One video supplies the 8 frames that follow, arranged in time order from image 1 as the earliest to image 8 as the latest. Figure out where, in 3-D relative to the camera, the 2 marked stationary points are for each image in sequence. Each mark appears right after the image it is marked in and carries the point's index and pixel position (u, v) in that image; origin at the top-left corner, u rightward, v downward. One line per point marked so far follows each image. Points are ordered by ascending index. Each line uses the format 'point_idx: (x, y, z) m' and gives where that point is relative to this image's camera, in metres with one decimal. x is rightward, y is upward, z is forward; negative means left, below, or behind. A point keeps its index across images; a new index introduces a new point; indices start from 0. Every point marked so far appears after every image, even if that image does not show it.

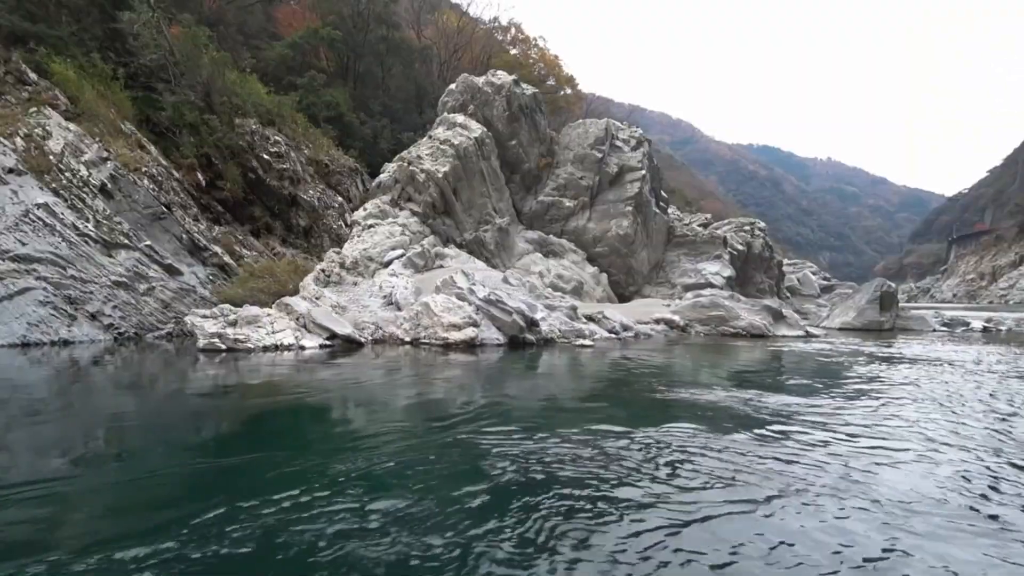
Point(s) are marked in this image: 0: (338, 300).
0: (-7.4, -0.5, +15.3) m
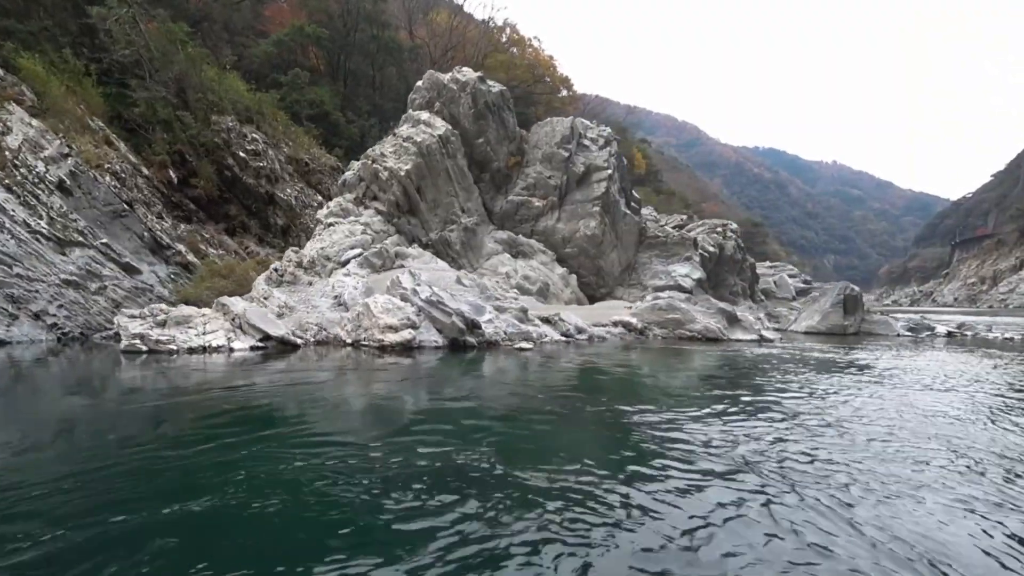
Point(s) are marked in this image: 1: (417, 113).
0: (-9.3, -0.5, +14.9) m
1: (-5.3, +9.7, +19.9) m
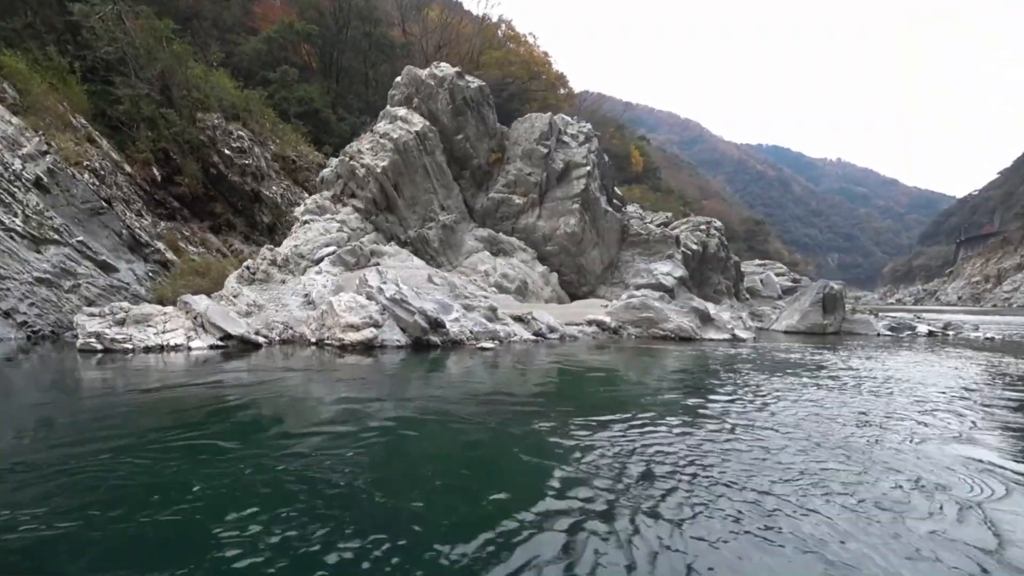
0: (-10.5, -0.5, +14.7) m
1: (-6.5, +9.8, +19.7) m
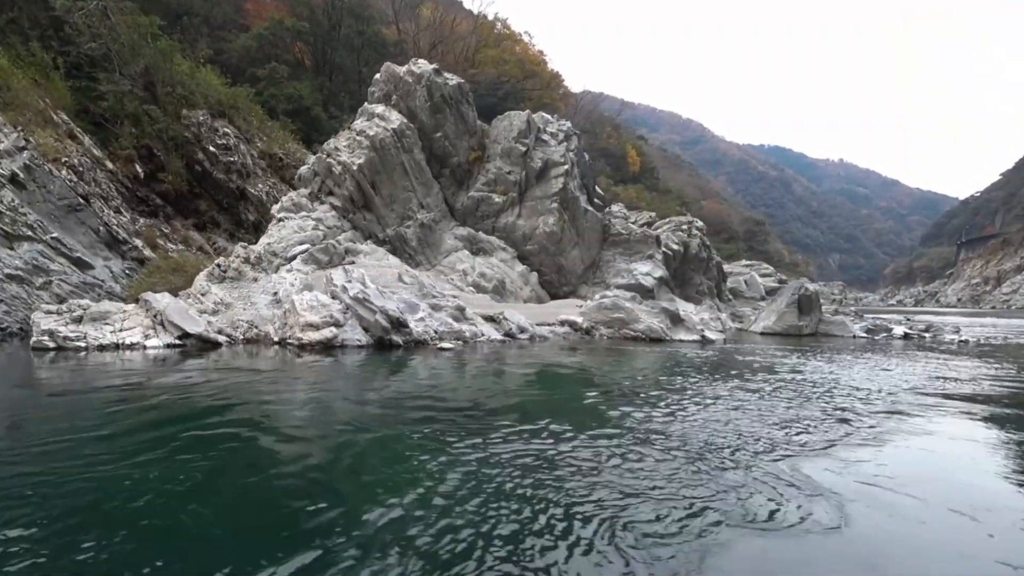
0: (-11.7, -0.4, +14.6) m
1: (-7.6, +9.9, +19.5) m
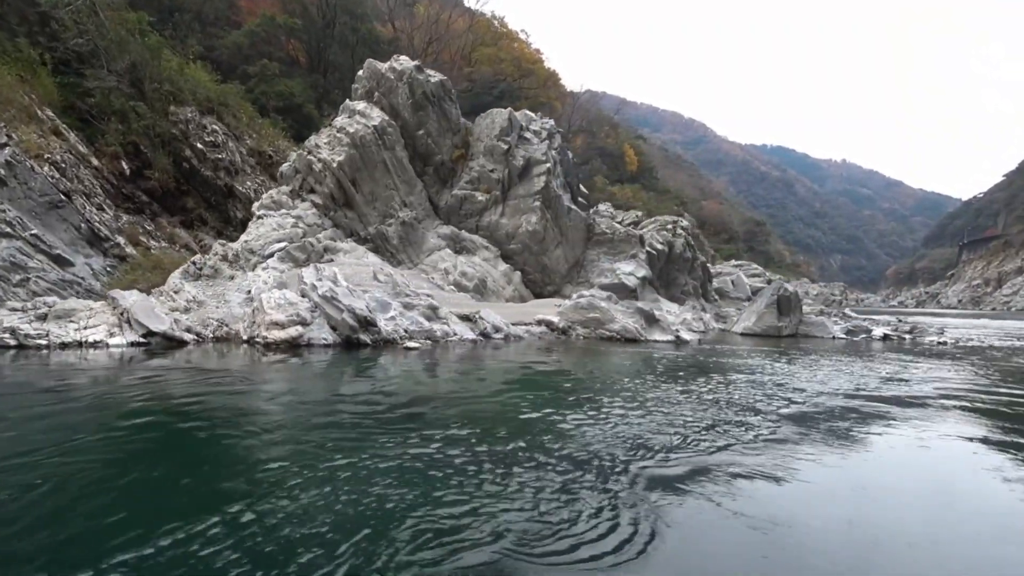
0: (-12.7, -0.3, +14.5) m
1: (-8.6, +9.9, +19.4) m
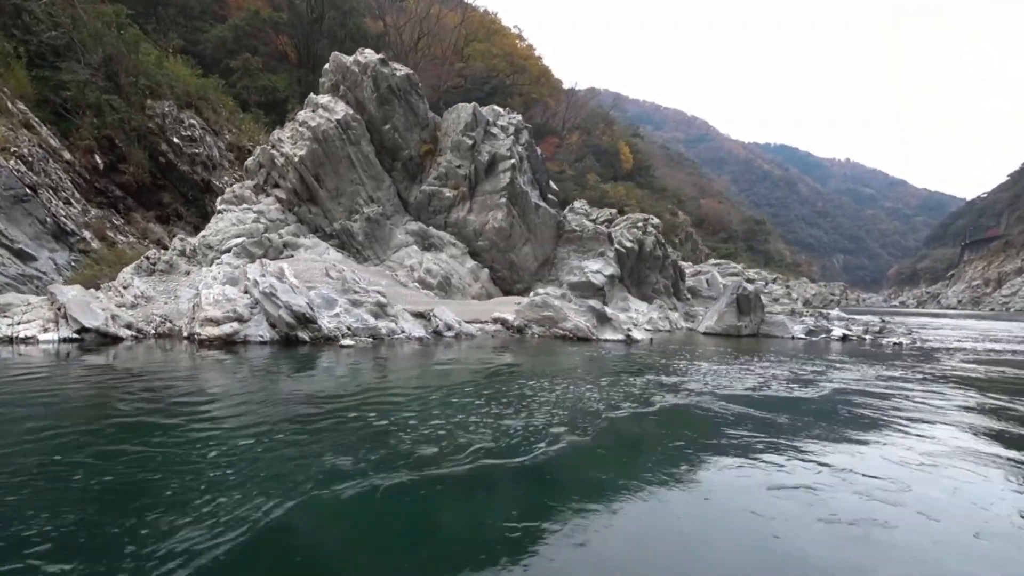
0: (-14.6, -0.1, +14.3) m
1: (-10.3, +10.1, +19.1) m
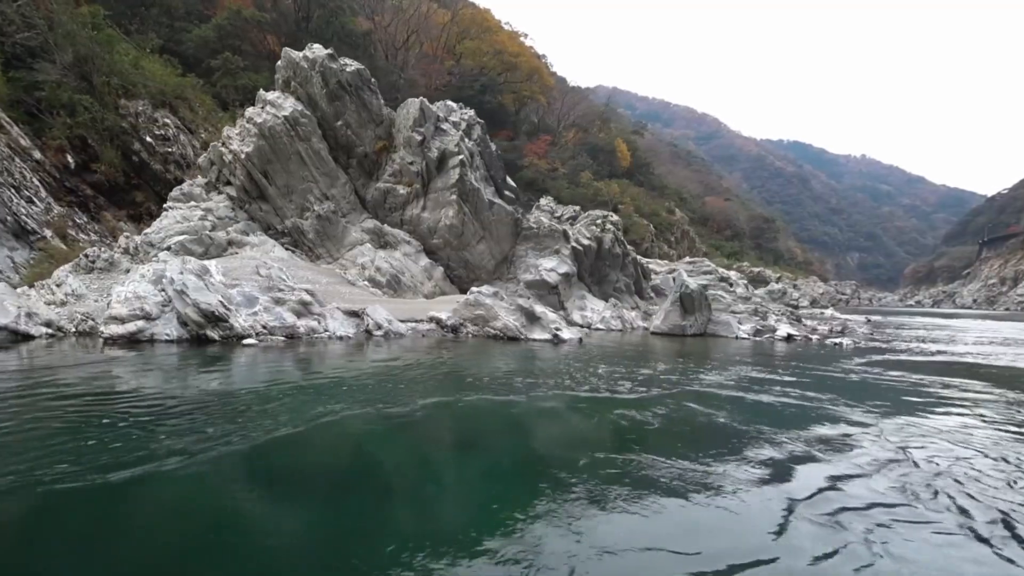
0: (-17.2, 0.0, +14.2) m
1: (-12.9, +10.2, +18.9) m
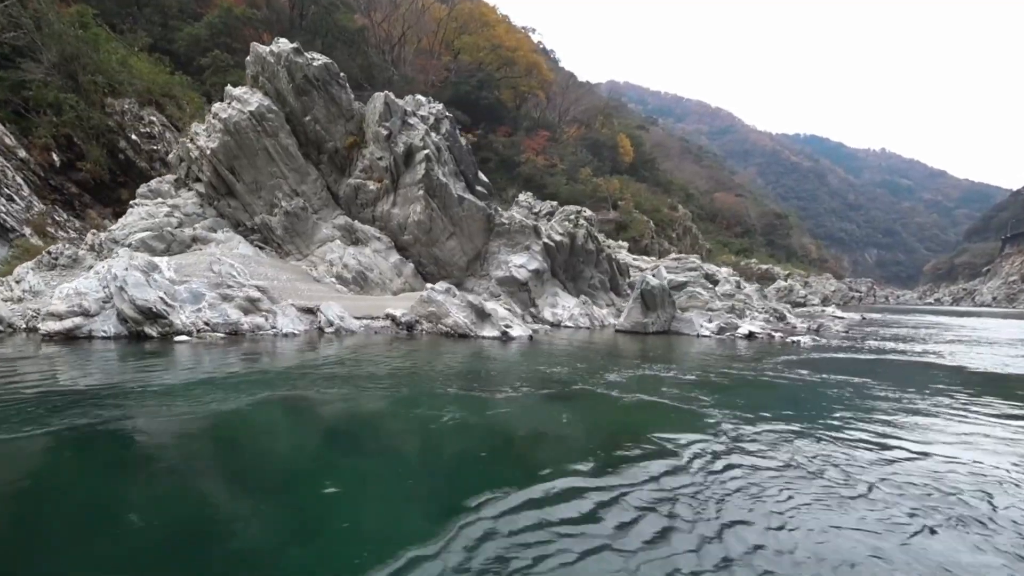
0: (-18.9, +0.1, +14.2) m
1: (-14.5, +10.4, +18.8) m
